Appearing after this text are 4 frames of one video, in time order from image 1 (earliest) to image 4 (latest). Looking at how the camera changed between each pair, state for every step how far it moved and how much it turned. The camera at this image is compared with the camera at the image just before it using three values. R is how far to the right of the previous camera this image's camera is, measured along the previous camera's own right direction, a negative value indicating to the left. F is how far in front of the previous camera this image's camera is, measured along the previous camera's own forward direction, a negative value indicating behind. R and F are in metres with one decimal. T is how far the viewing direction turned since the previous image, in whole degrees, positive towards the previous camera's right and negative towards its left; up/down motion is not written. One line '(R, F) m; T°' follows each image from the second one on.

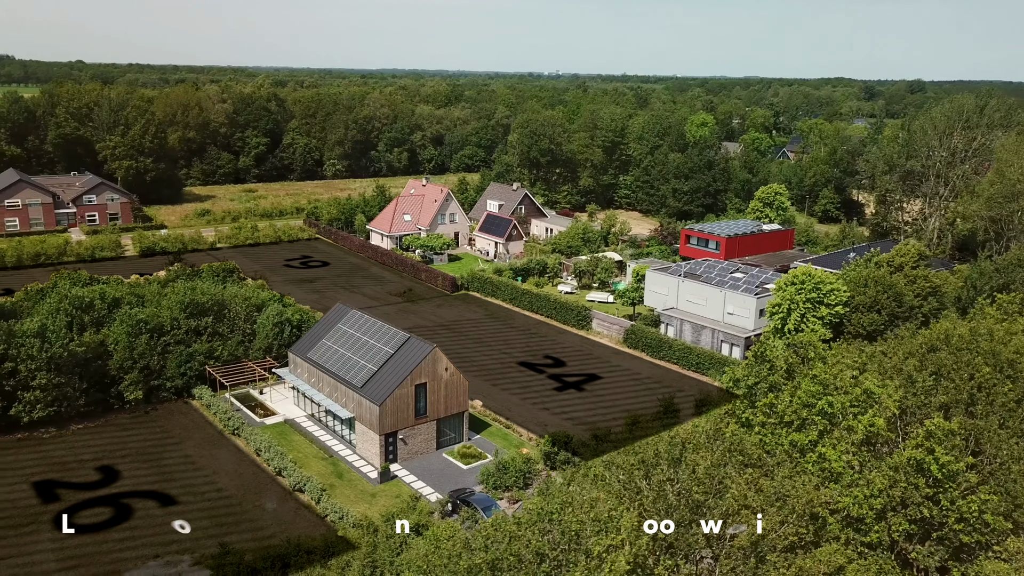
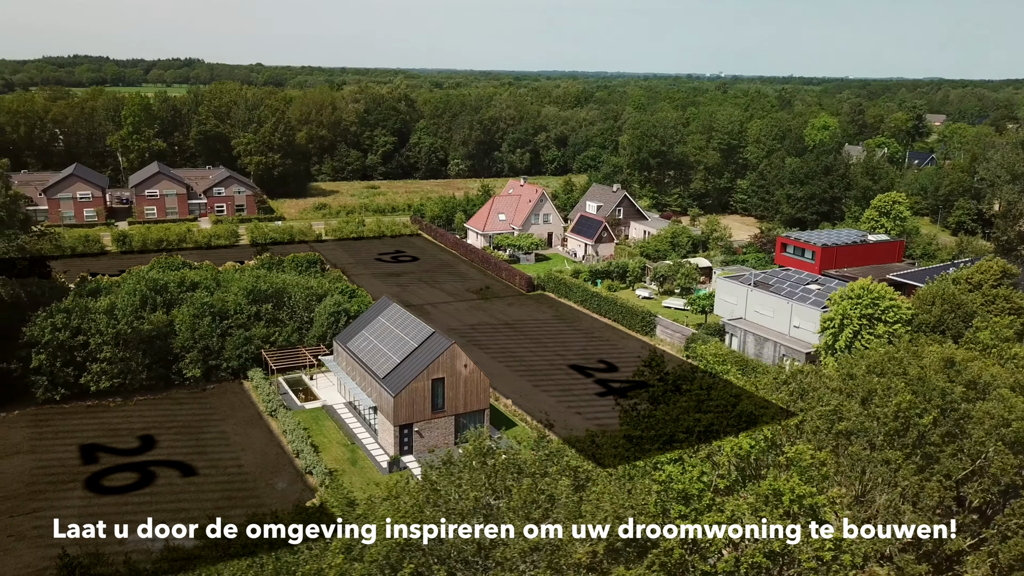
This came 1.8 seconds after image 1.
(+3.1, +0.4) m; -10°
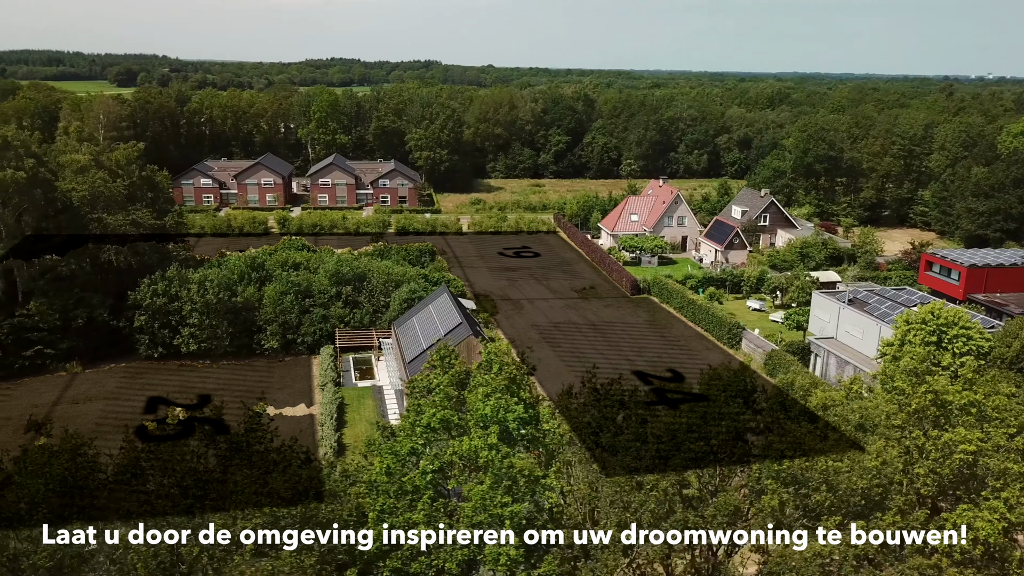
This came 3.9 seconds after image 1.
(+4.8, +0.7) m; -15°
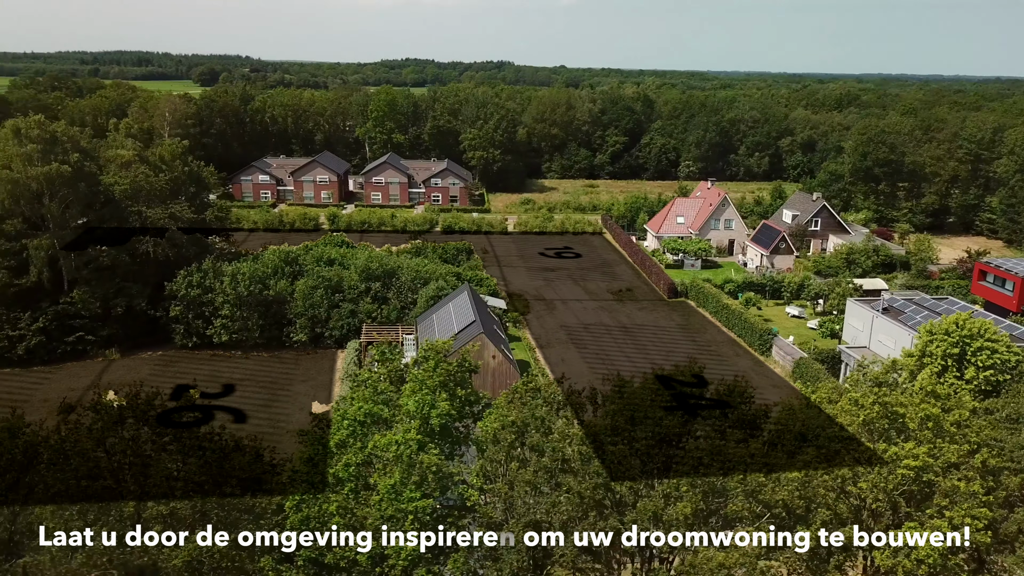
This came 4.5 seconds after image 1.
(+1.4, +0.1) m; -5°
